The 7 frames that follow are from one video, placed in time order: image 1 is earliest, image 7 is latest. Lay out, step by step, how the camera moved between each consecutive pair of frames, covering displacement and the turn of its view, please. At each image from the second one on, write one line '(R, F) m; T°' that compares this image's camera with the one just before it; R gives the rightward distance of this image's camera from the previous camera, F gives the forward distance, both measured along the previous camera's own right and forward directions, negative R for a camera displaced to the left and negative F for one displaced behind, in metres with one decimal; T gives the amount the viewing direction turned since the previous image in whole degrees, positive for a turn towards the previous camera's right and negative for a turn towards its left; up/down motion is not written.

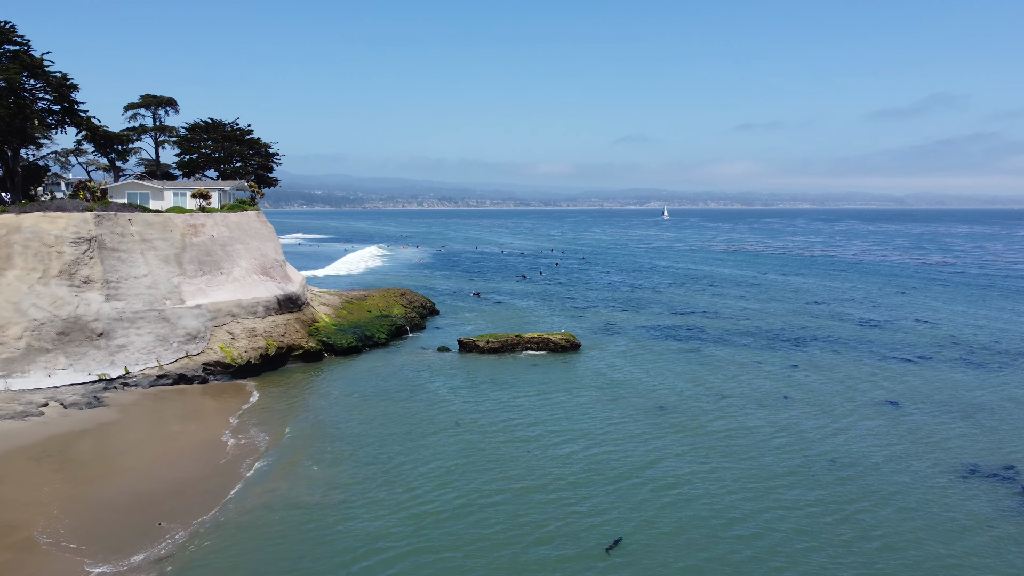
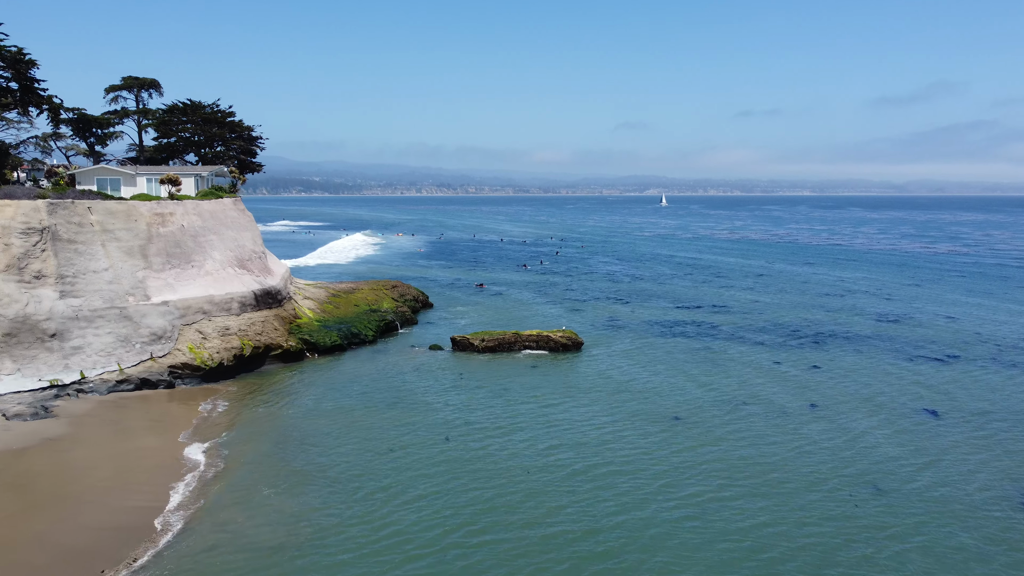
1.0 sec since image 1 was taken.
(+0.1, +2.7) m; 0°
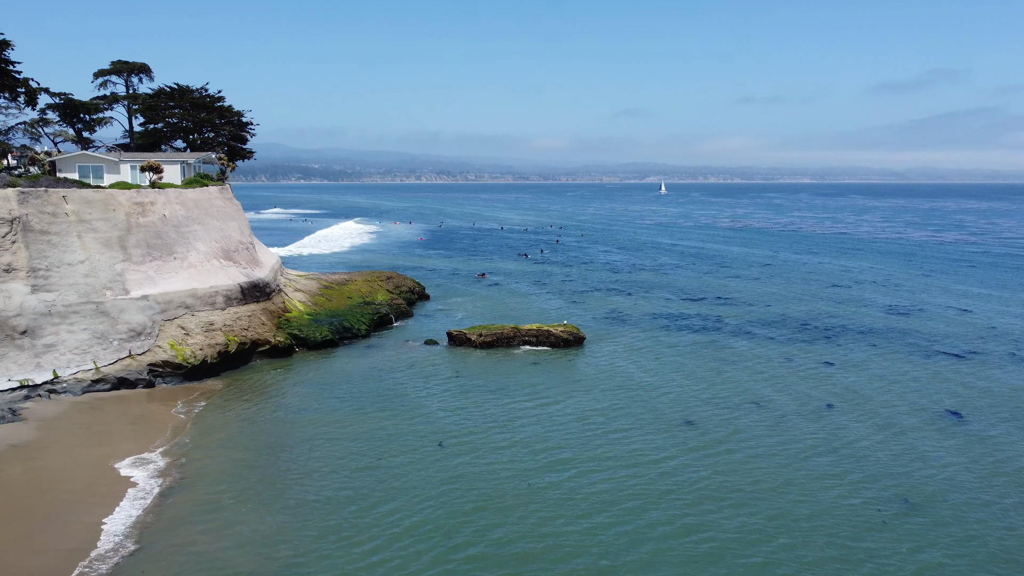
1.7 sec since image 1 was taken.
(0.0, +1.4) m; 0°
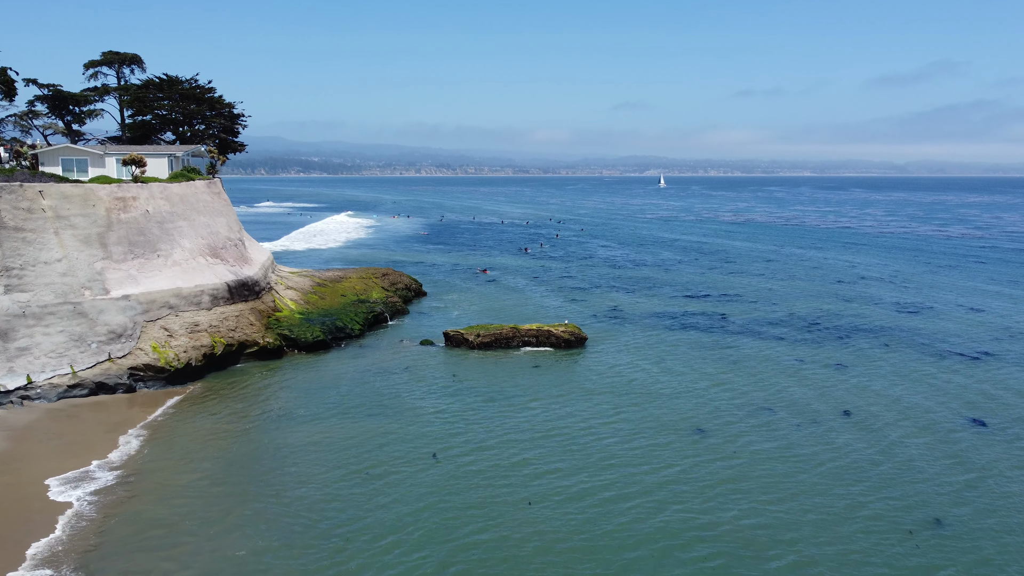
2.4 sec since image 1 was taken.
(0.0, +1.2) m; 0°
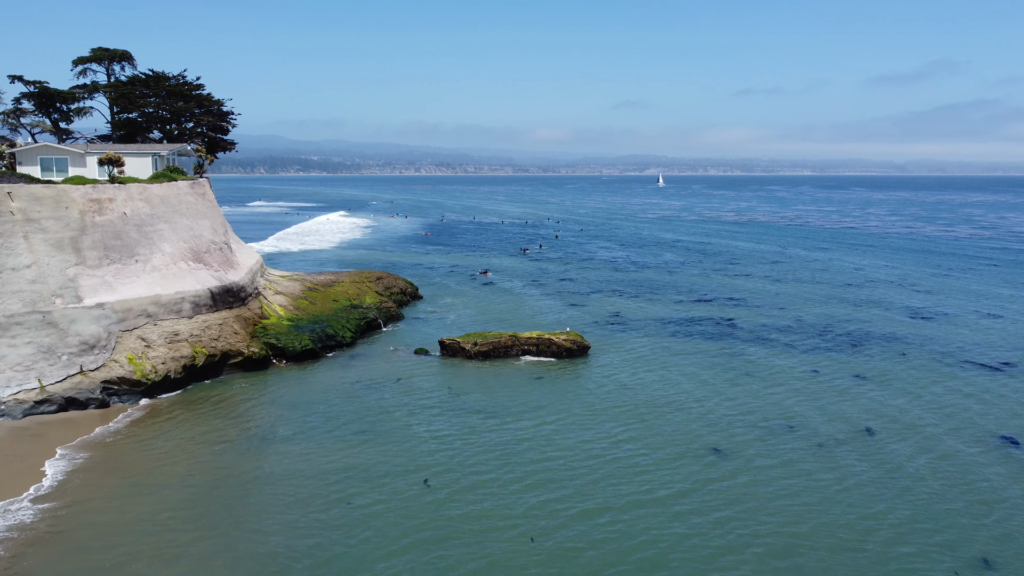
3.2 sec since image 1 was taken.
(0.0, +1.5) m; 0°
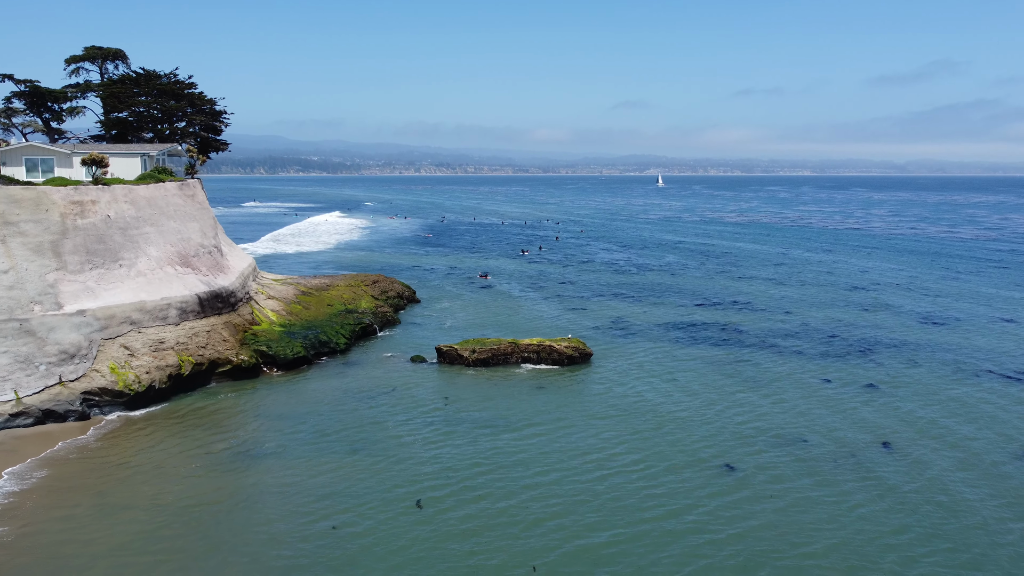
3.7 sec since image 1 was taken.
(0.0, +1.0) m; 0°
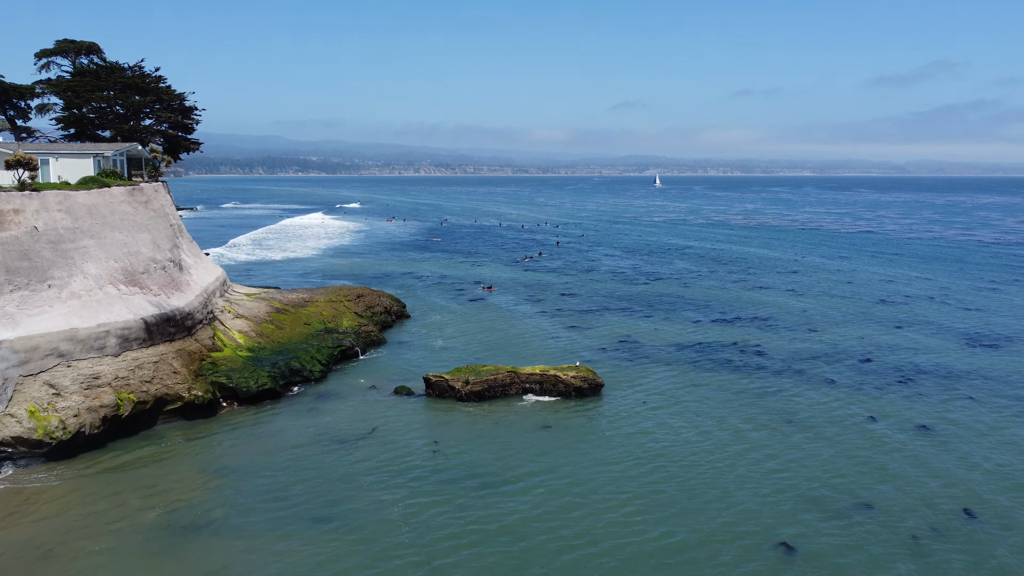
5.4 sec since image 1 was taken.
(0.0, +3.8) m; 0°
